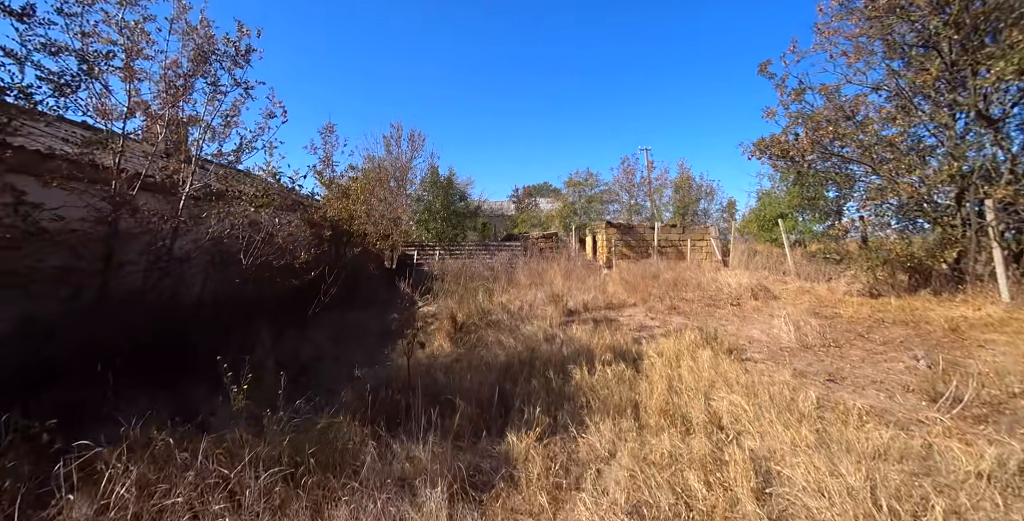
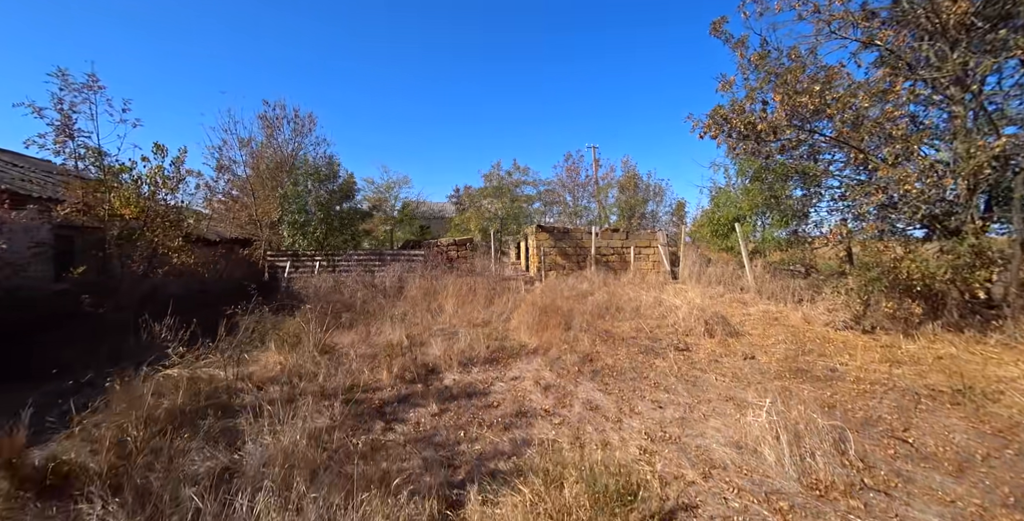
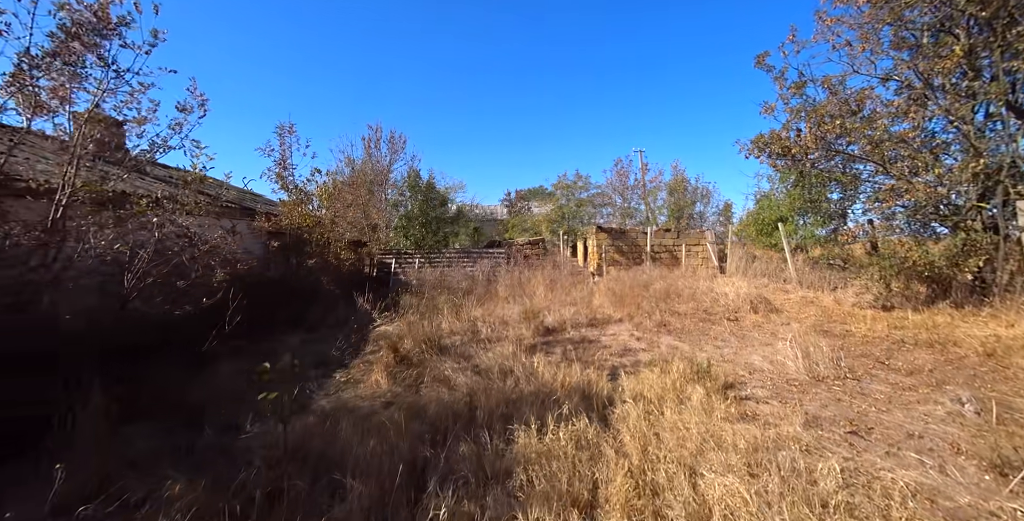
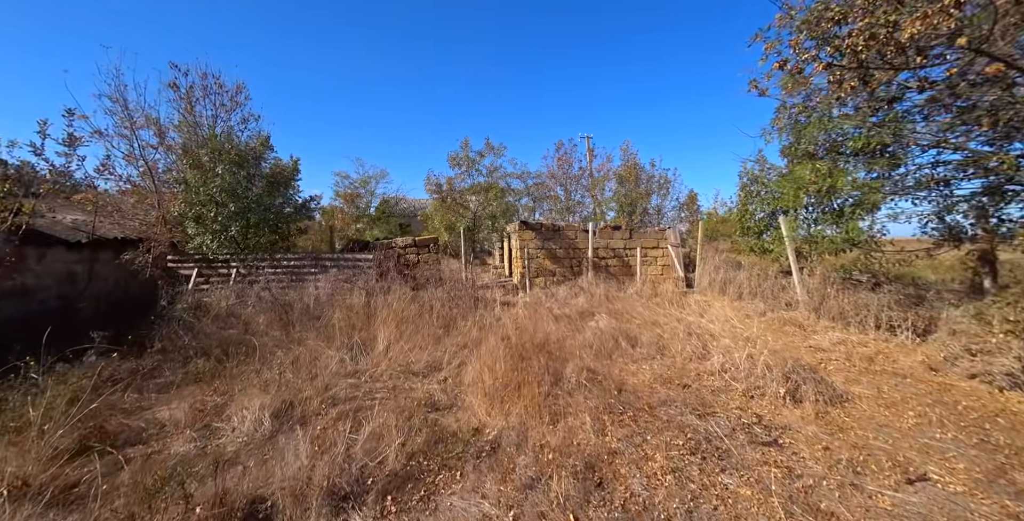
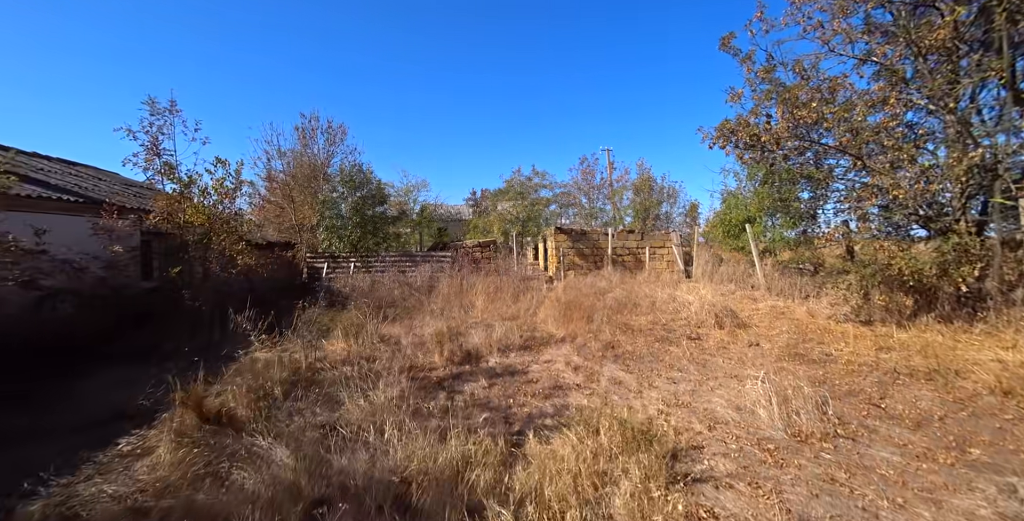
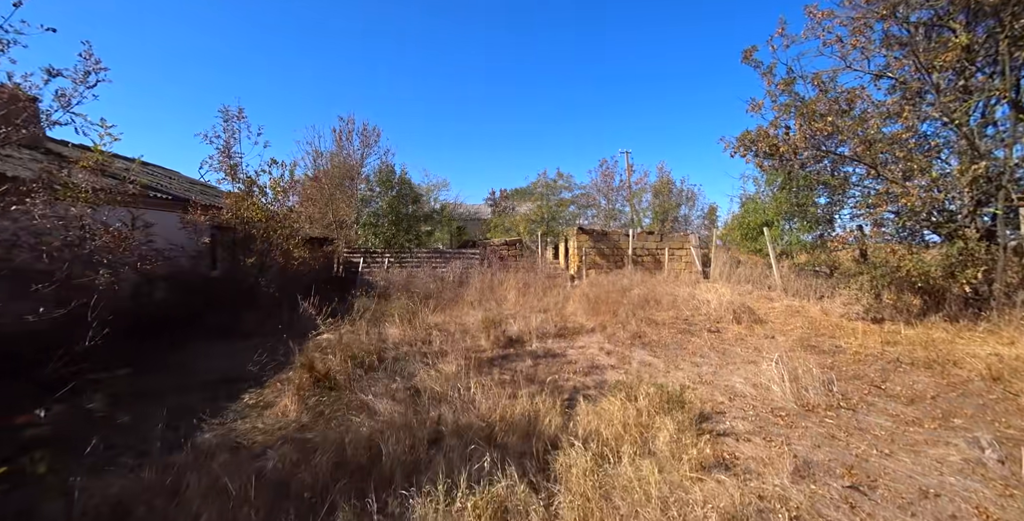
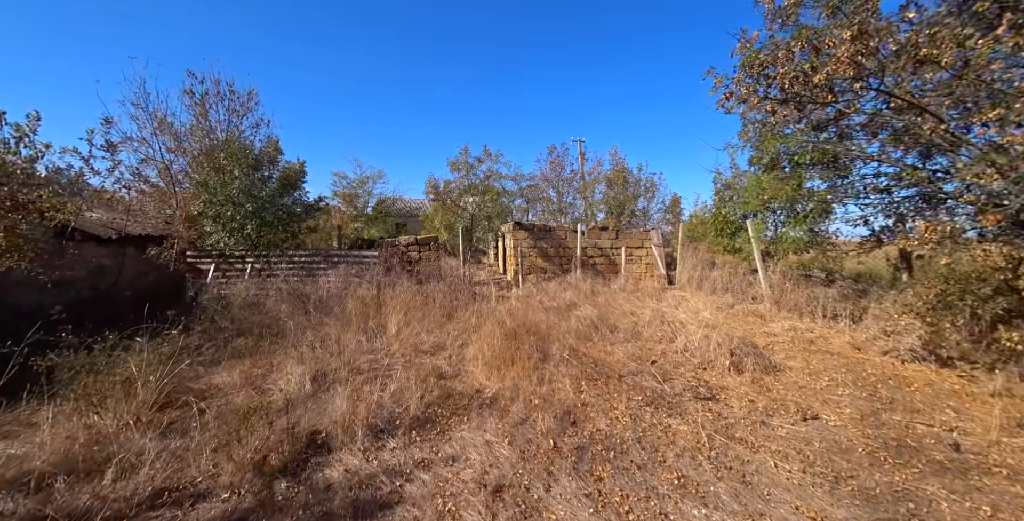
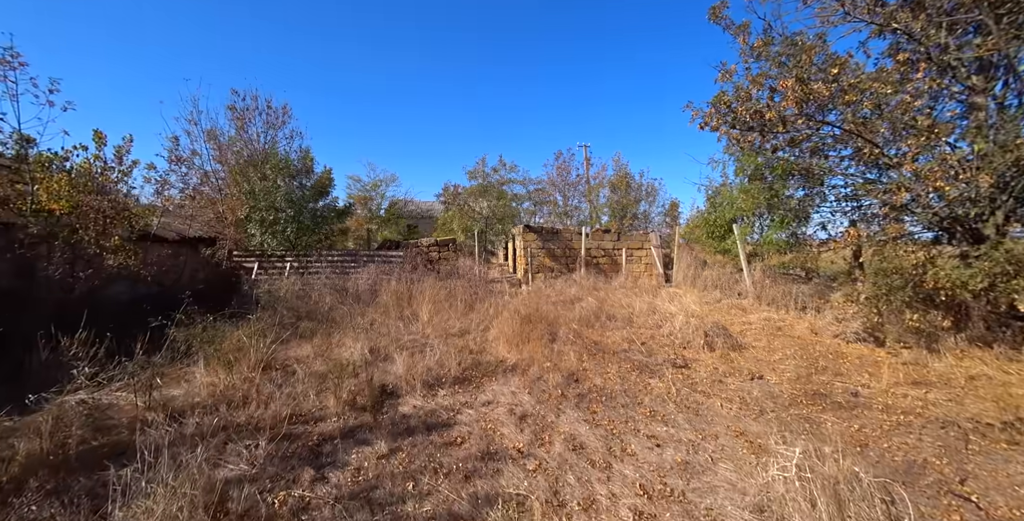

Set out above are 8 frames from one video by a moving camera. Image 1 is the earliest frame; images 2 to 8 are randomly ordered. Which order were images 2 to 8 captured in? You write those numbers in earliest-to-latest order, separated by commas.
3, 6, 5, 2, 8, 7, 4
